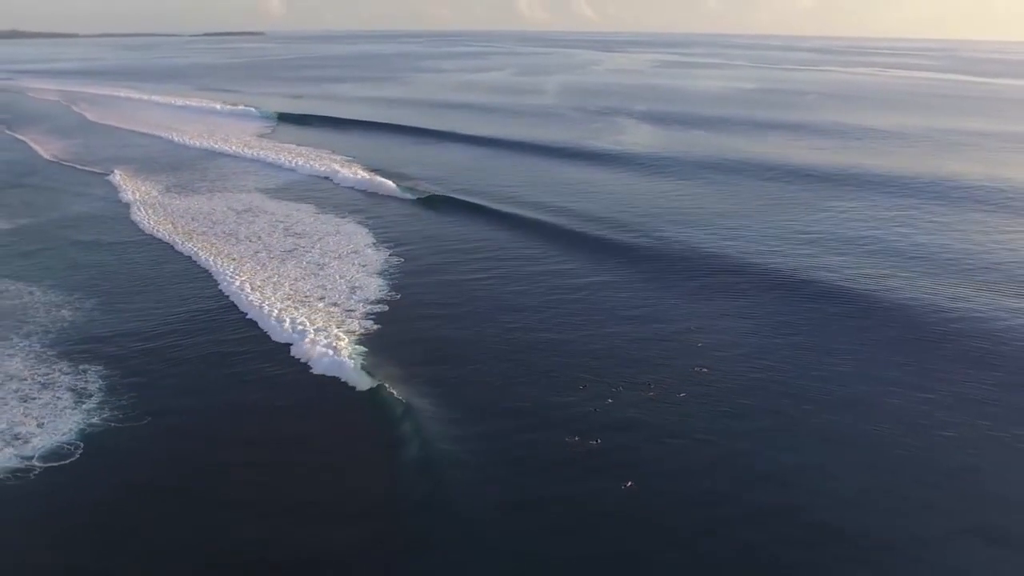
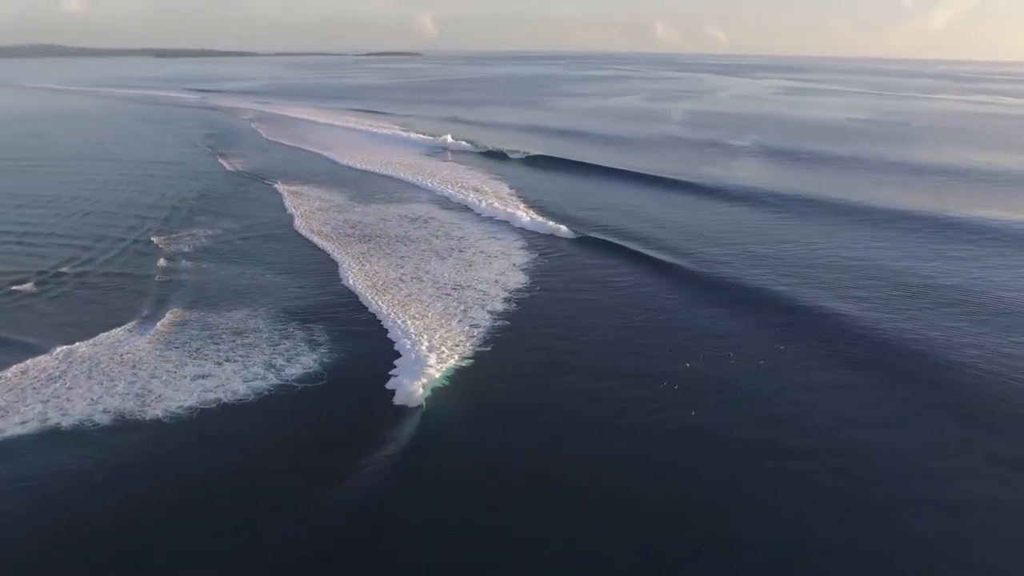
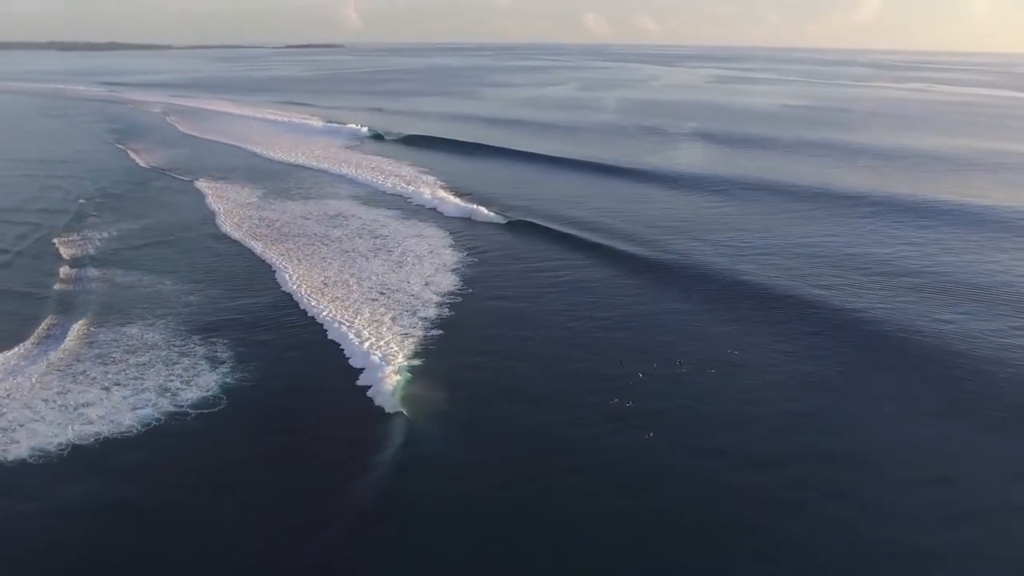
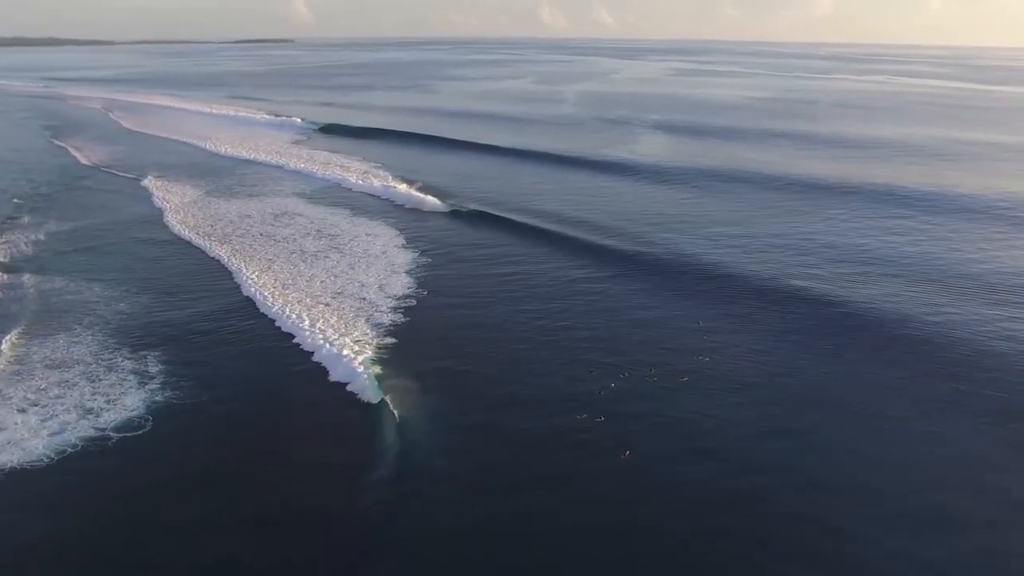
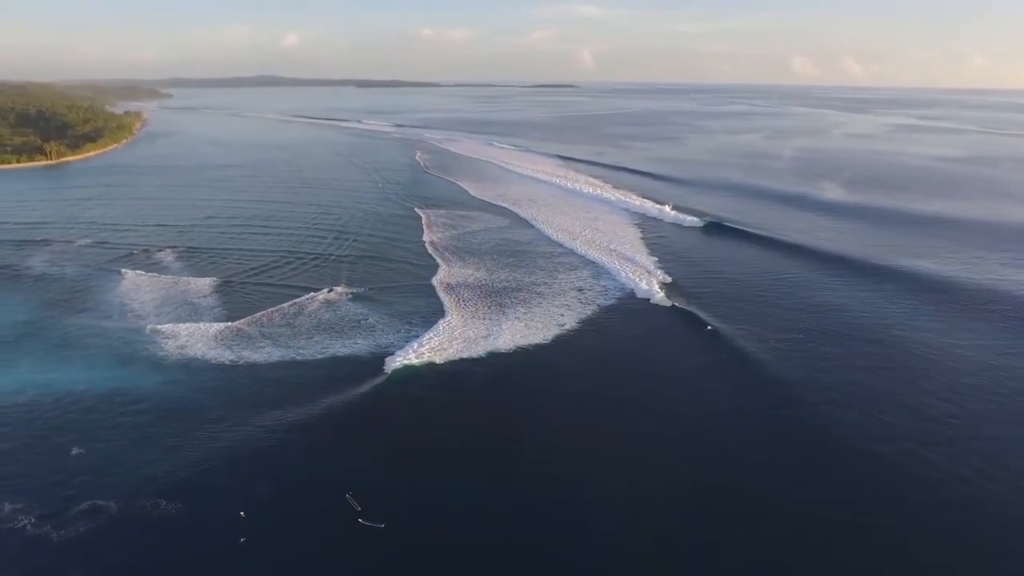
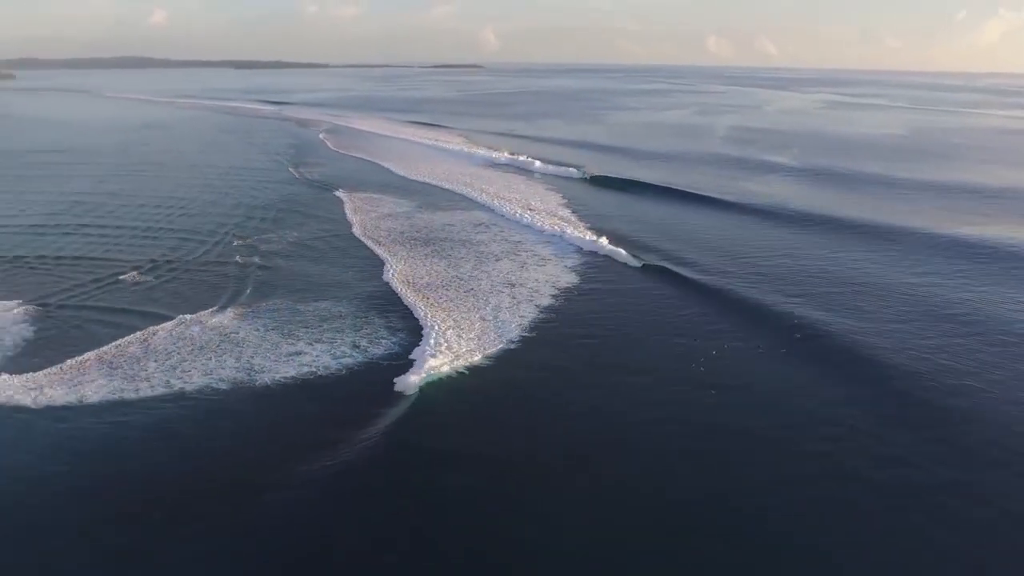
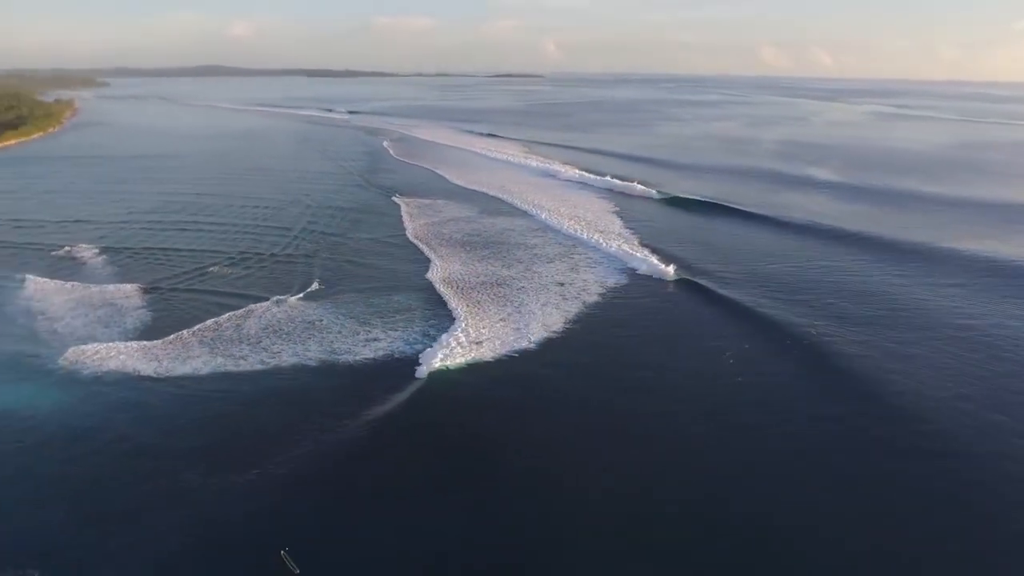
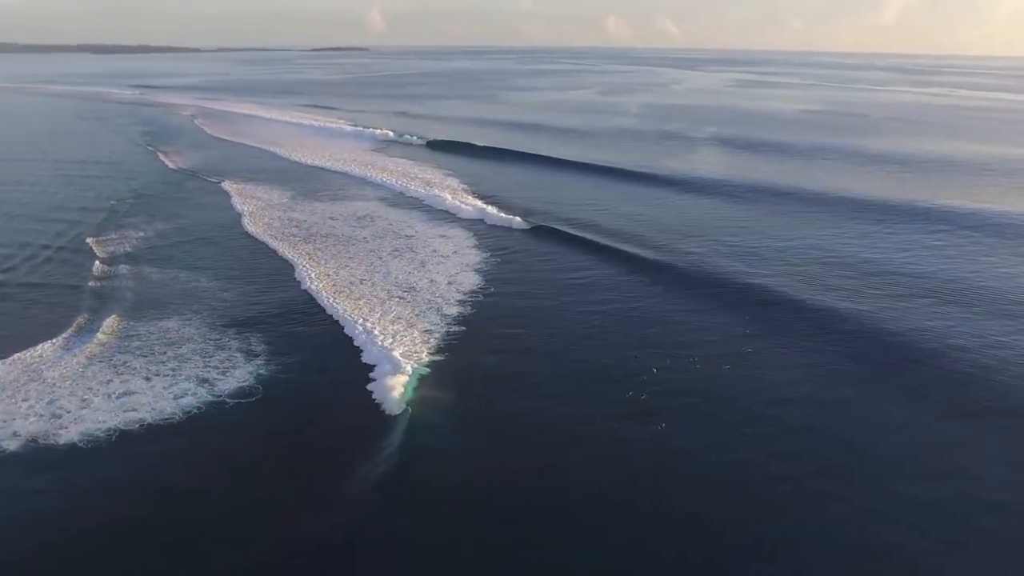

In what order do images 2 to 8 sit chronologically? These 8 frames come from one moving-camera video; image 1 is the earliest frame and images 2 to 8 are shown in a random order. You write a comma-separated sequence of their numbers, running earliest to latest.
4, 3, 8, 2, 6, 7, 5
